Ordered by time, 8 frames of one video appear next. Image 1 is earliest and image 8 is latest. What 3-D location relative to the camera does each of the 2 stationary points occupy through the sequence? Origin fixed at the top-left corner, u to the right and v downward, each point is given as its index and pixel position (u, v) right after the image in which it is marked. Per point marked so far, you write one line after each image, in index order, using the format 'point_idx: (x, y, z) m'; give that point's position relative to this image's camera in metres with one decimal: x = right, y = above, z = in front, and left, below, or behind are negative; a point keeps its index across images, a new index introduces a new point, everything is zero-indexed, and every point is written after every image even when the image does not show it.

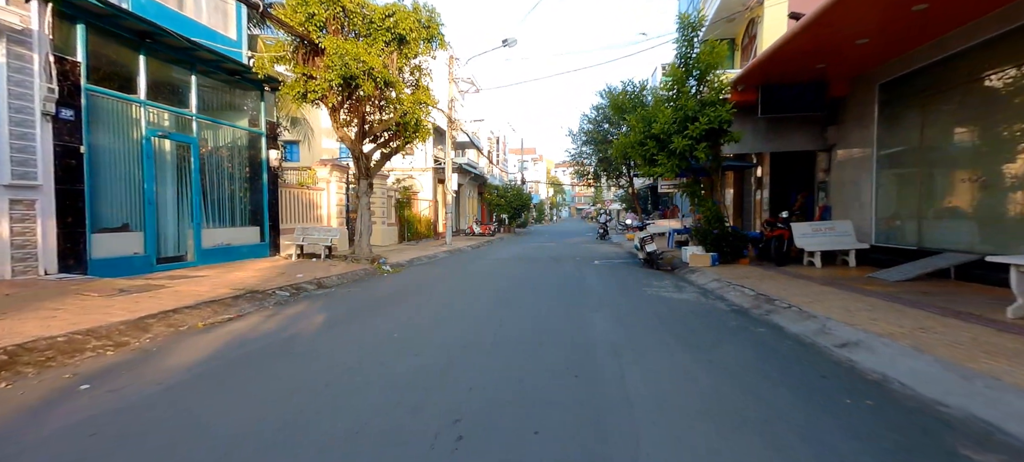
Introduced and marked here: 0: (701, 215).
0: (+5.5, +0.5, +12.3) m
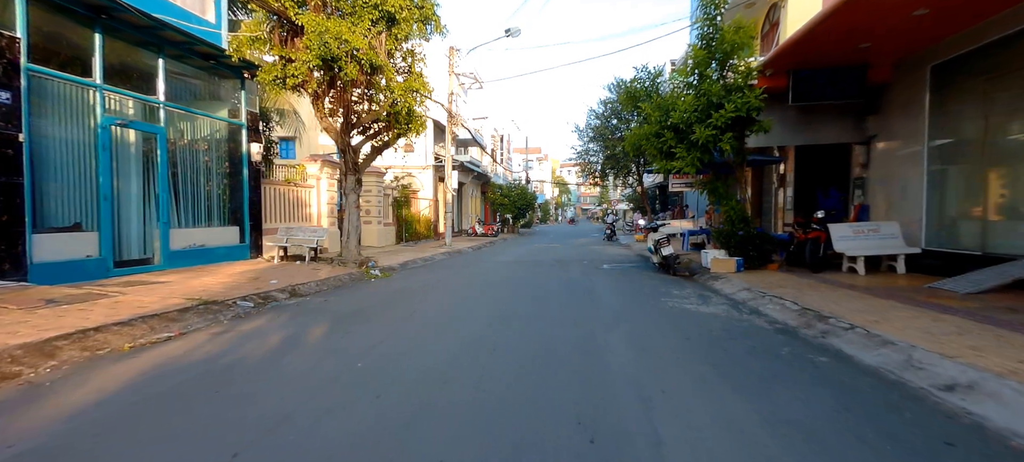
0: (+5.6, +0.4, +11.0) m
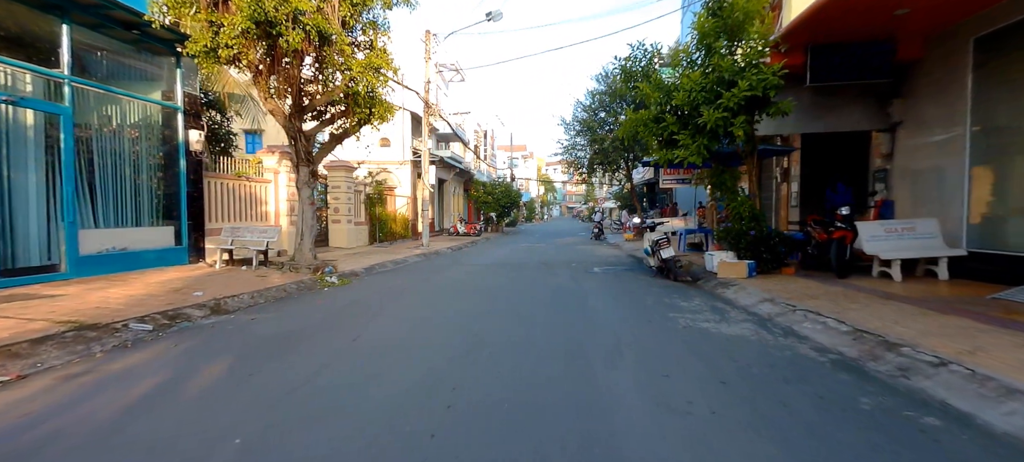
0: (+5.1, +0.4, +9.7) m
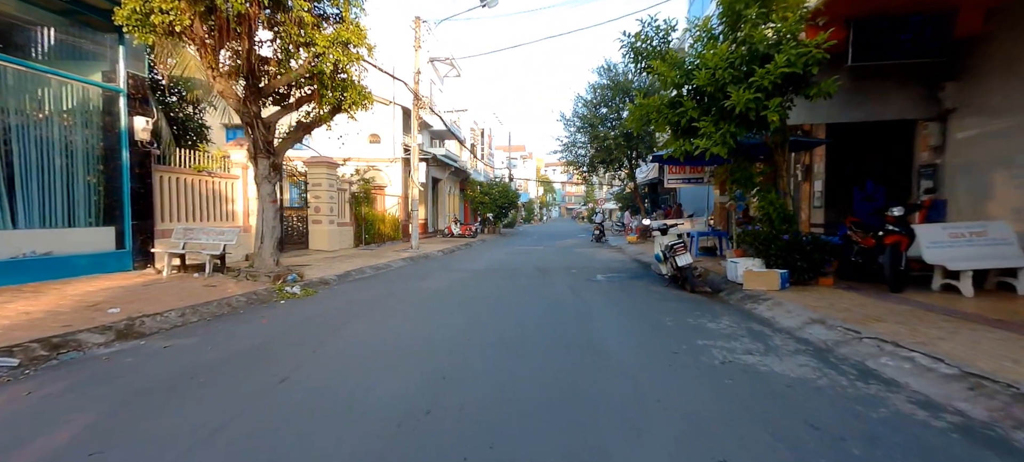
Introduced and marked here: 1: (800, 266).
0: (+4.9, +0.4, +8.3) m
1: (+5.4, -0.6, +7.8) m
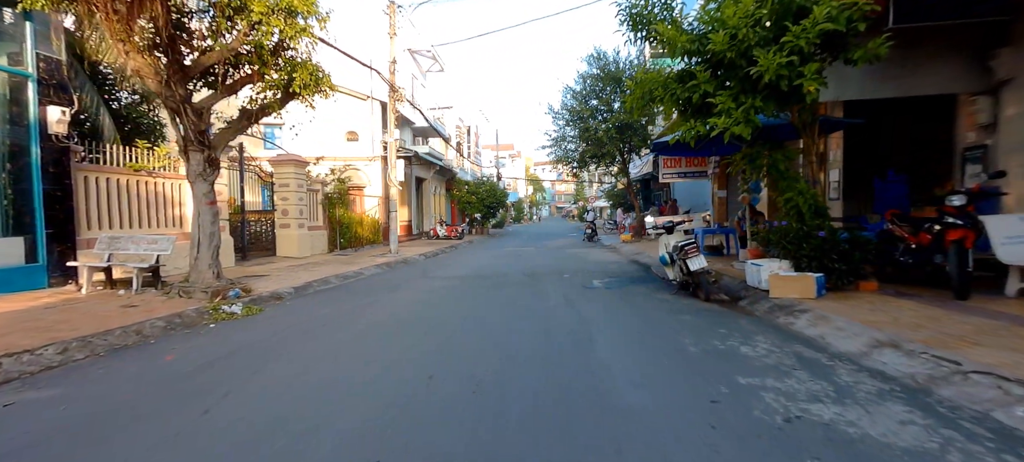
0: (+4.6, +0.4, +7.0) m
1: (+5.1, -0.6, +6.6) m
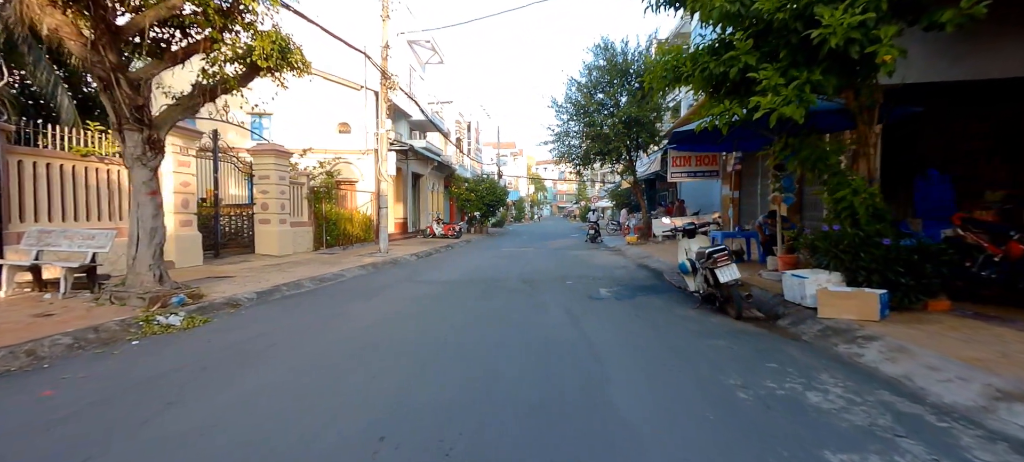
0: (+4.5, +0.3, +5.8) m
1: (+5.0, -0.7, +5.3) m
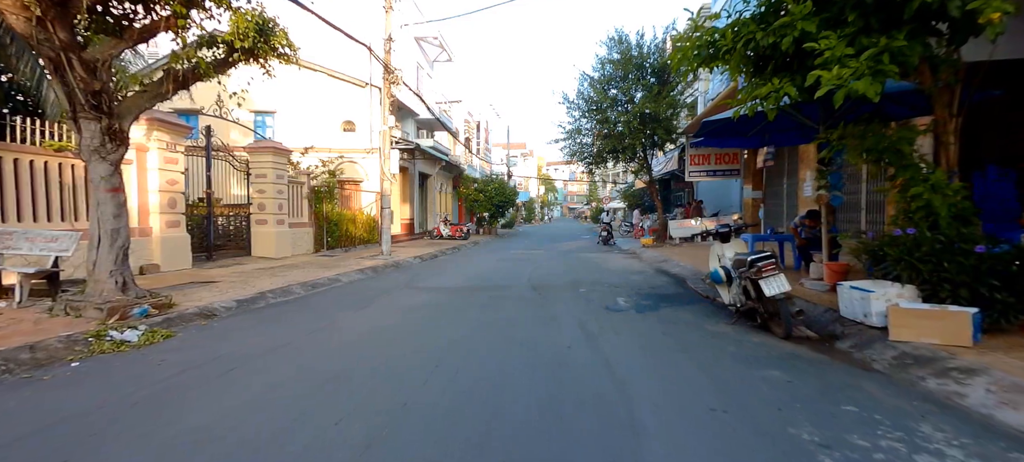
0: (+4.6, +0.3, +4.8) m
1: (+5.0, -0.7, +4.3) m
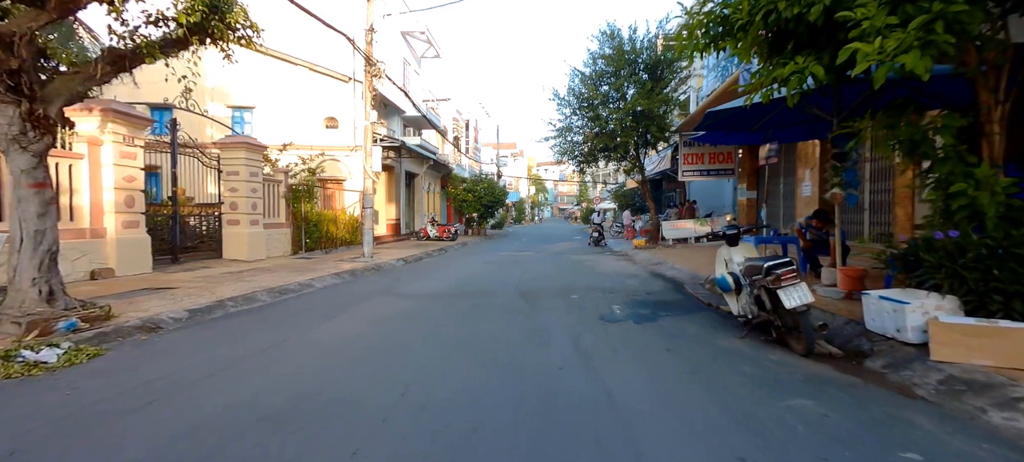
0: (+4.4, +0.3, +4.2) m
1: (+4.9, -0.7, +3.8) m
